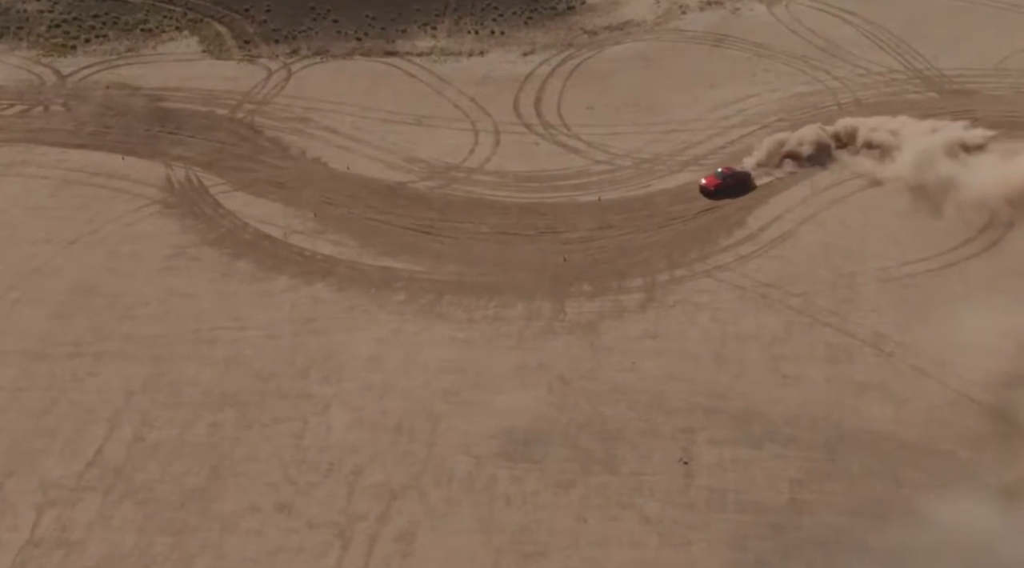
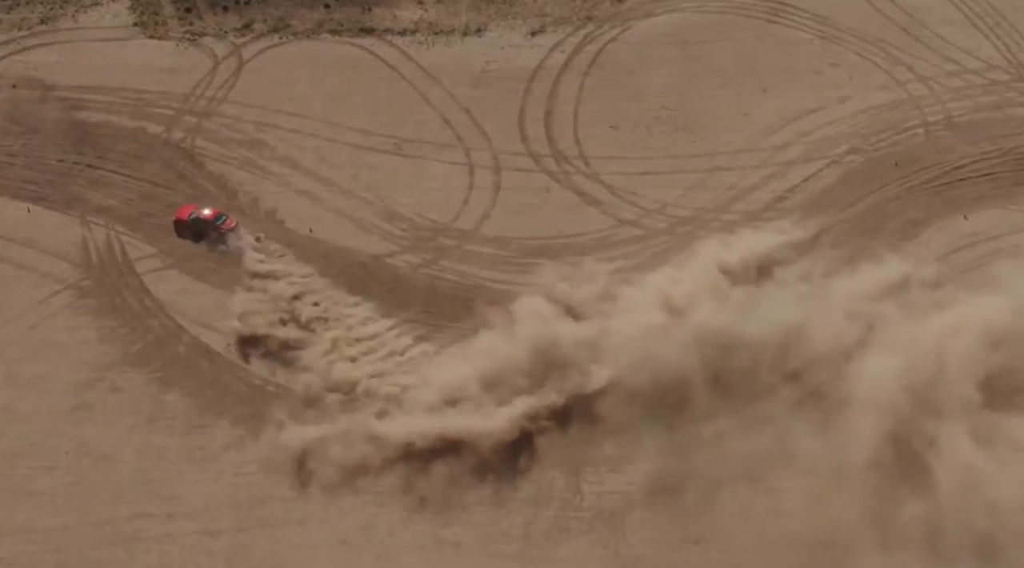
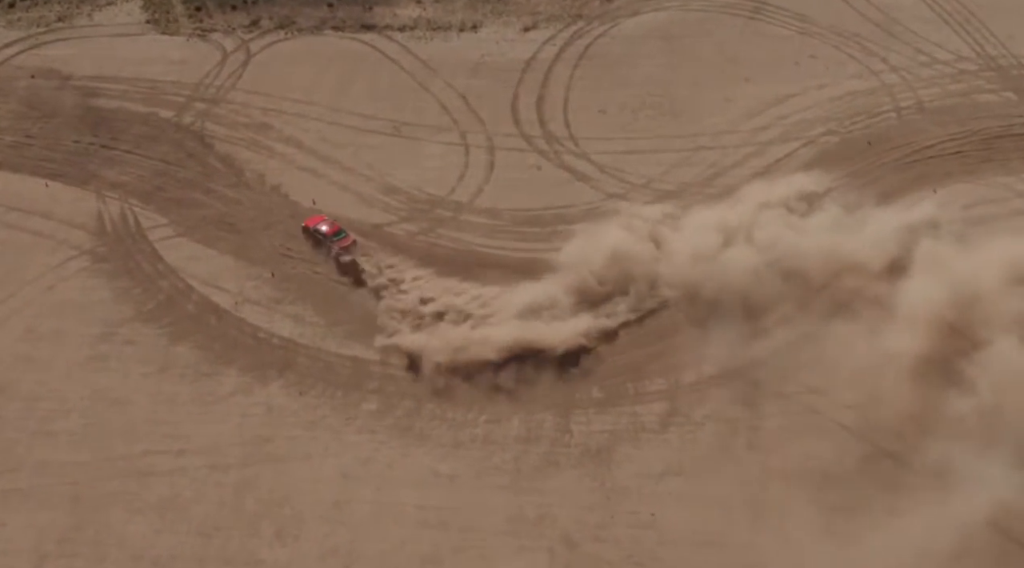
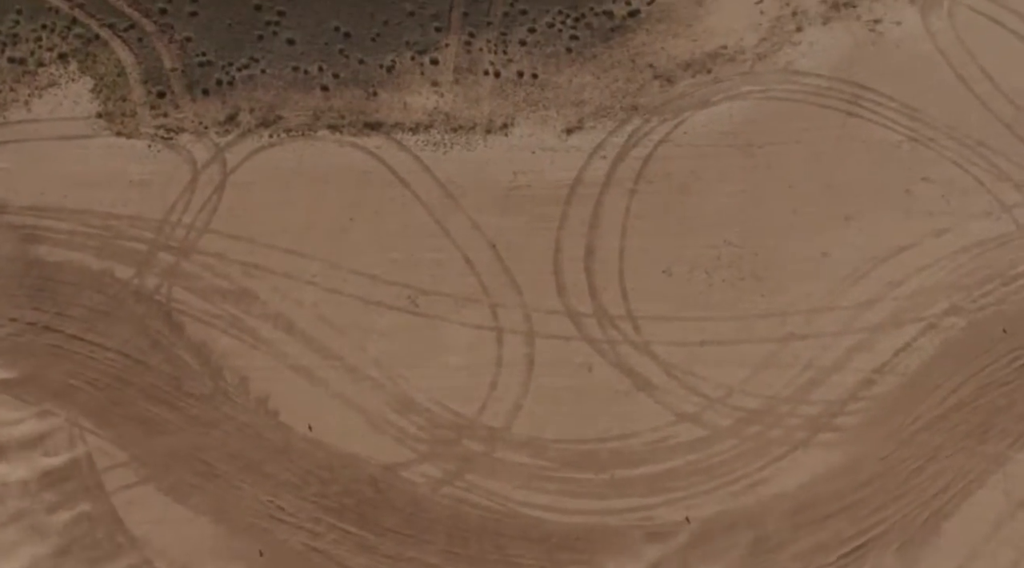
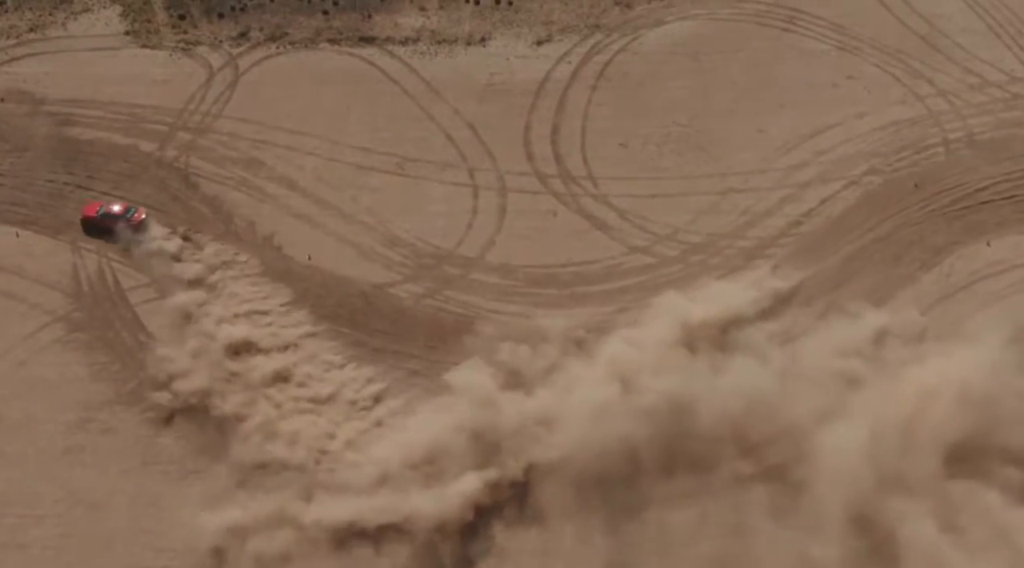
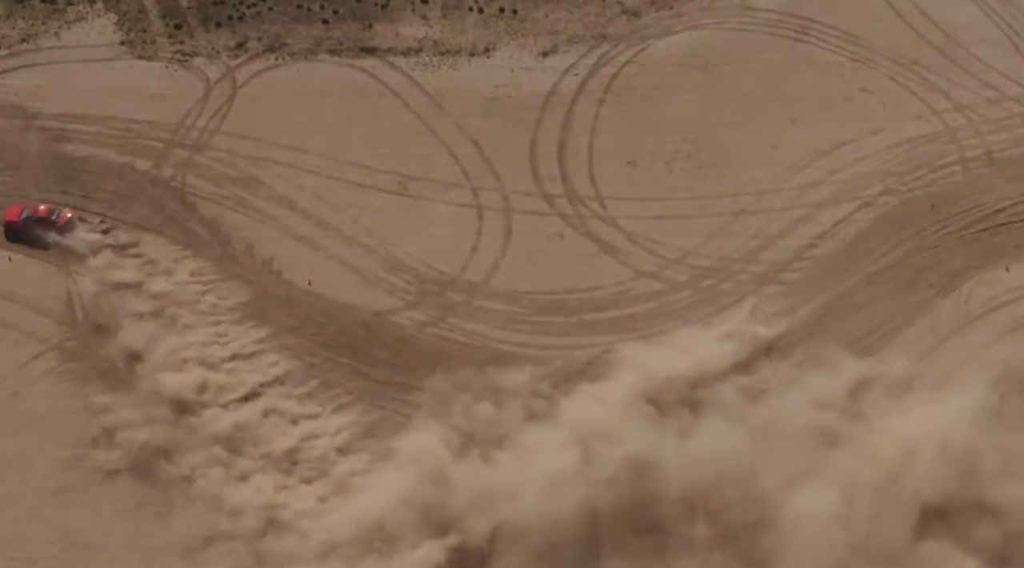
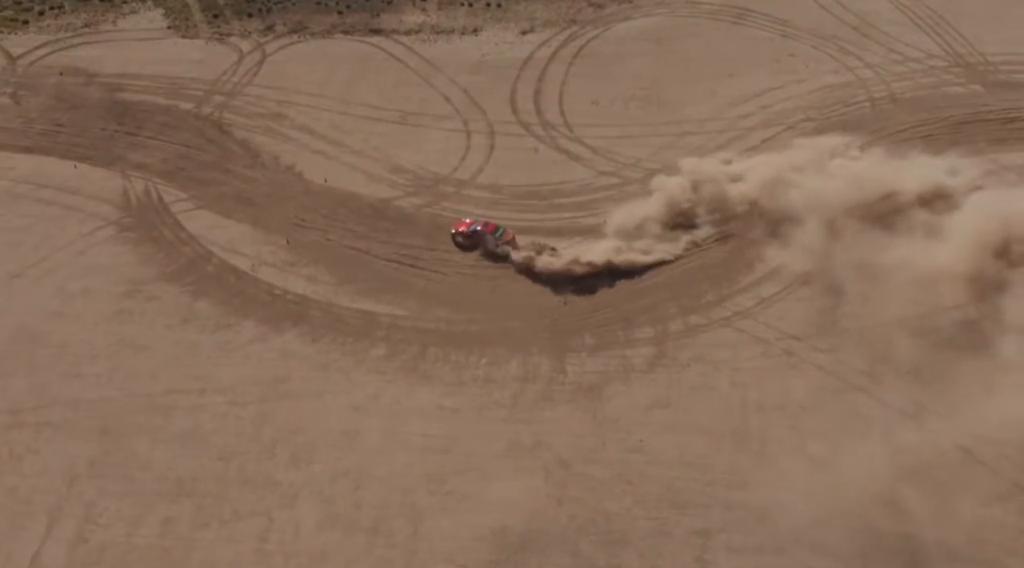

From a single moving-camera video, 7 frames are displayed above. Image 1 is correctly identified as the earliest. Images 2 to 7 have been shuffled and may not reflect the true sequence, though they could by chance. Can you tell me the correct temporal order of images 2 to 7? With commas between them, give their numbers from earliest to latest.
7, 3, 2, 5, 6, 4
